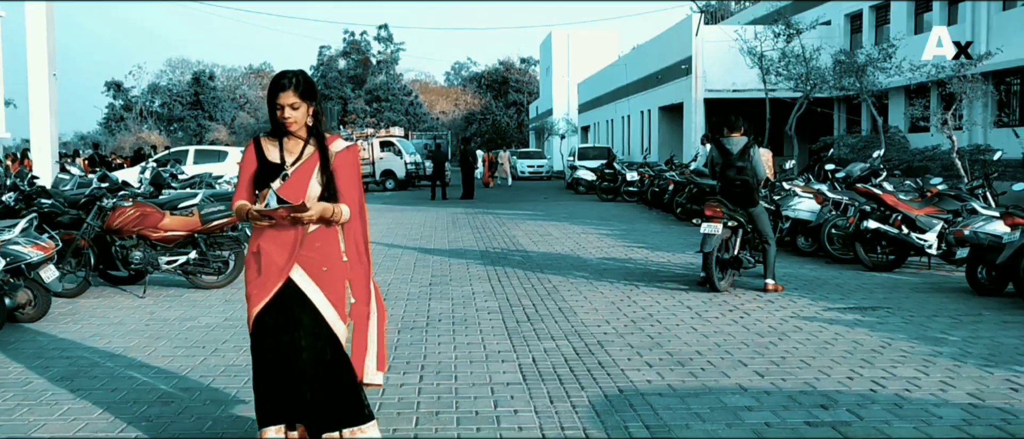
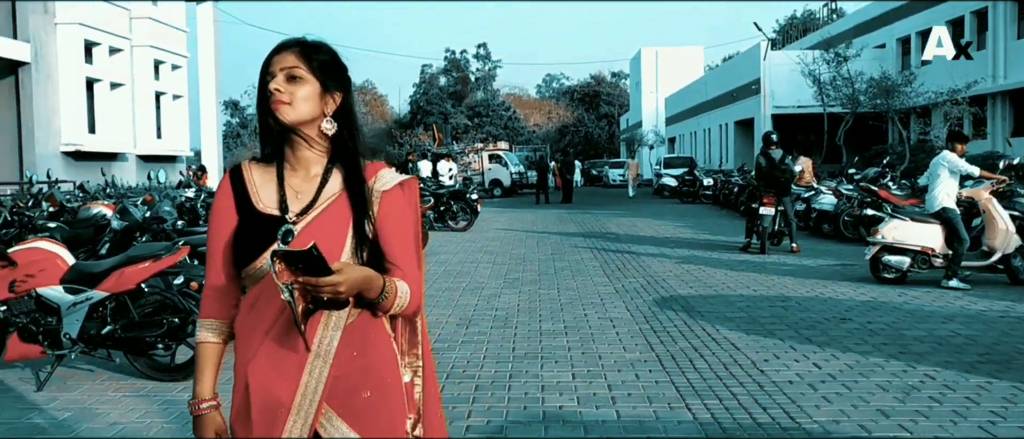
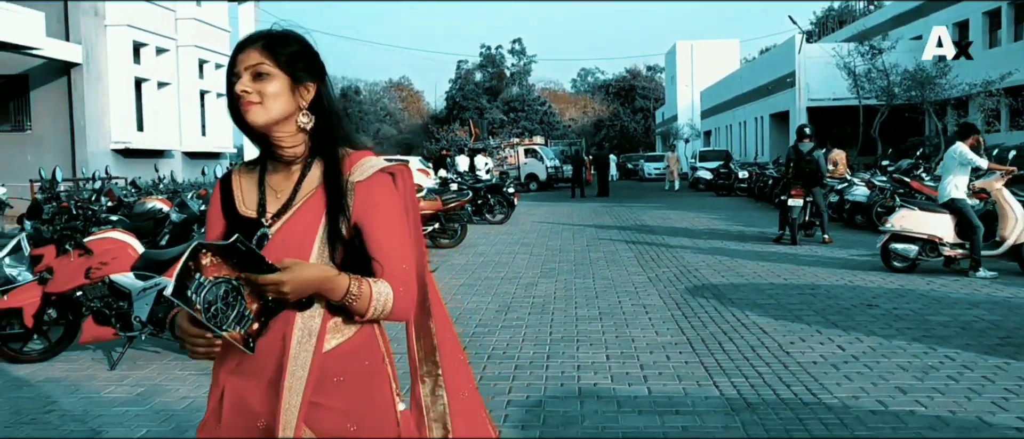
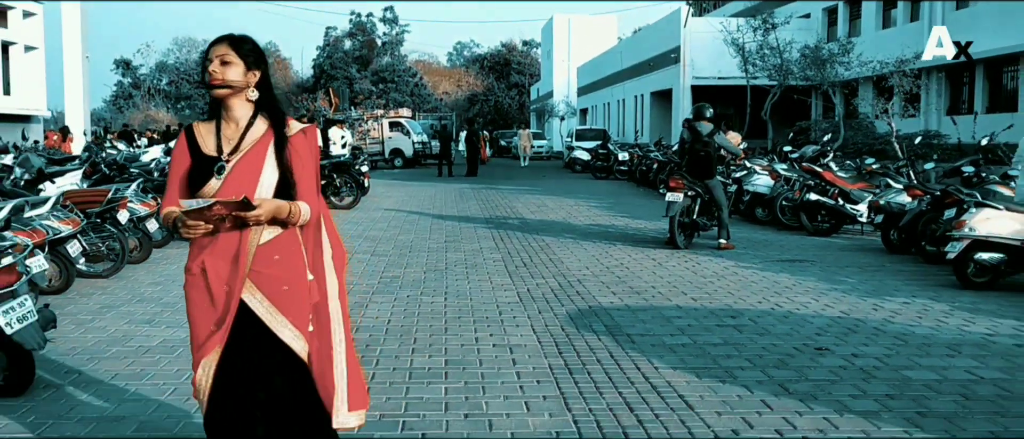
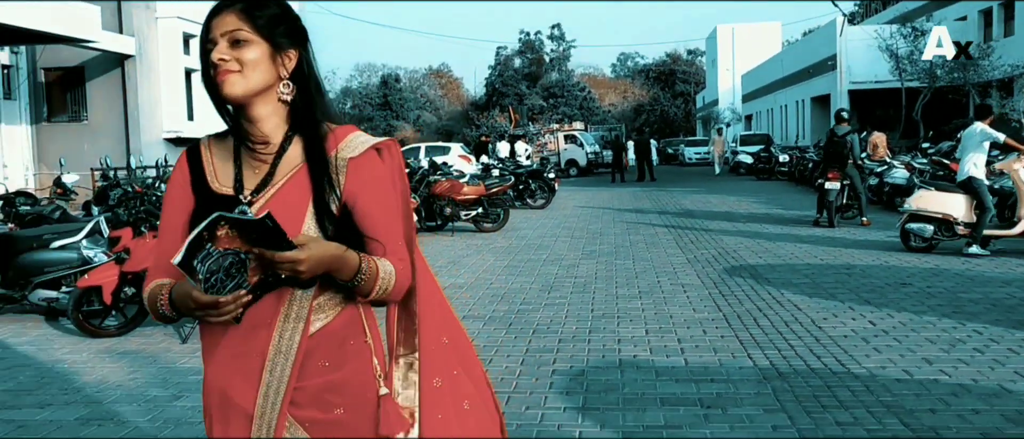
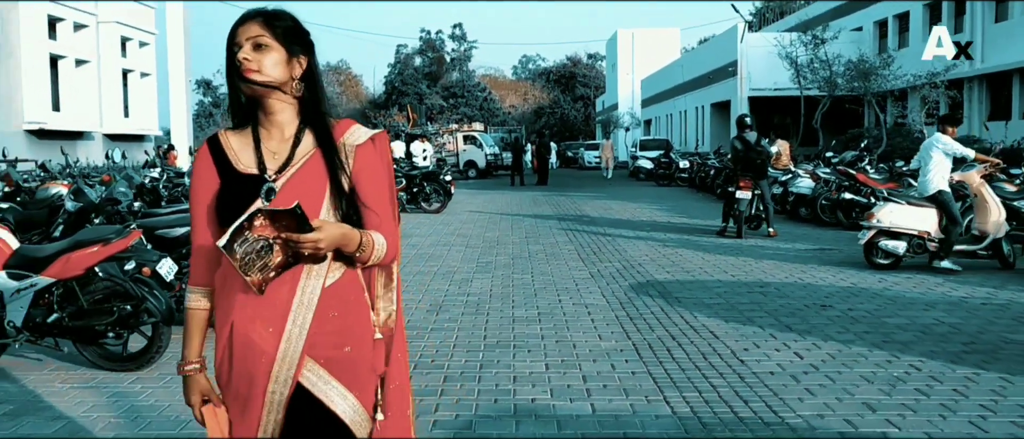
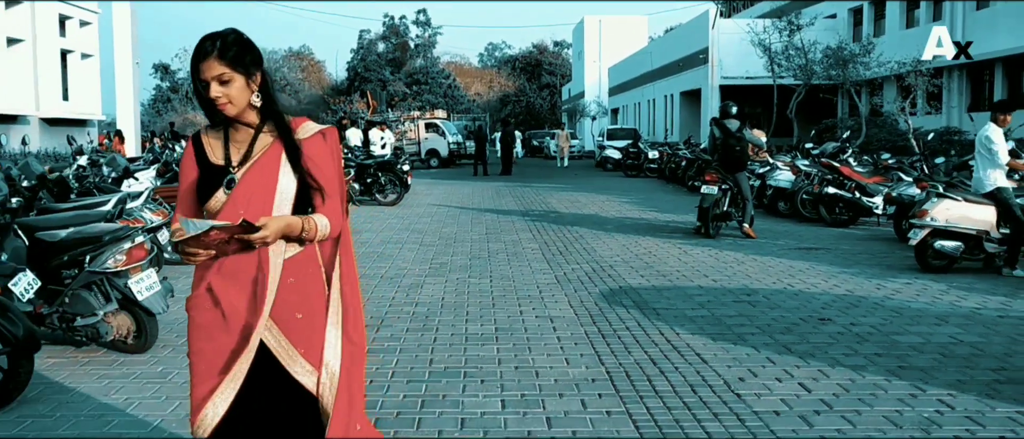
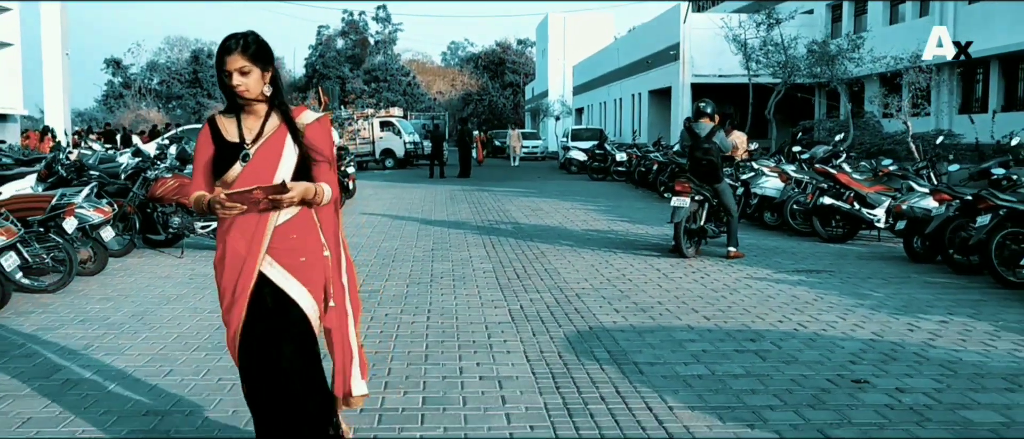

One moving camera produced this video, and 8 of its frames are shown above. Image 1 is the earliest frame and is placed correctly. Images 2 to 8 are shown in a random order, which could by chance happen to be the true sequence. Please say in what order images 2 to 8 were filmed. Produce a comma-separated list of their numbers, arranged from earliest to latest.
8, 4, 7, 6, 2, 3, 5
